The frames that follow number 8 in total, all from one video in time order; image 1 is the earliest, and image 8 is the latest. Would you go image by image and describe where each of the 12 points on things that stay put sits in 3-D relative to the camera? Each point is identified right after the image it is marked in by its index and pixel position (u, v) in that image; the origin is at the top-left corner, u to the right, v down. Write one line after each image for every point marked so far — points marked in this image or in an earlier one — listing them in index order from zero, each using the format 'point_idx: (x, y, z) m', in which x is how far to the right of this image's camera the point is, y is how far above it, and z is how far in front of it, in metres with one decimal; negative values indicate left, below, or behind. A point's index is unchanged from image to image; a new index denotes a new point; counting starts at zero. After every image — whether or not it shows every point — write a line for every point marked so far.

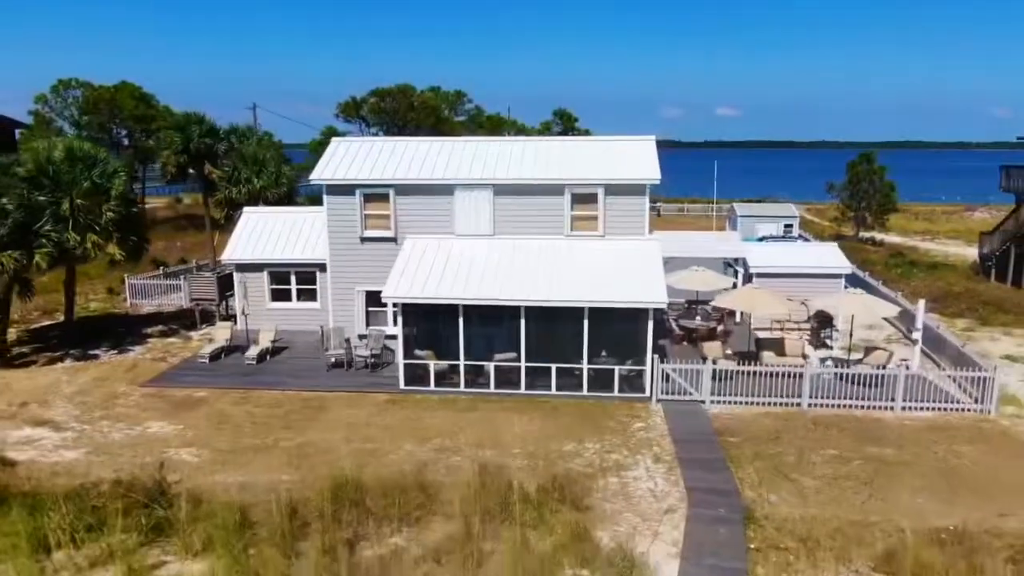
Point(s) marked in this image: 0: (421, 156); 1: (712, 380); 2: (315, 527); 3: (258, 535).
0: (-2.2, +3.2, +17.0) m
1: (+3.7, -1.7, +13.8) m
2: (-2.2, -2.8, +8.7) m
3: (-2.9, -2.8, +8.6) m
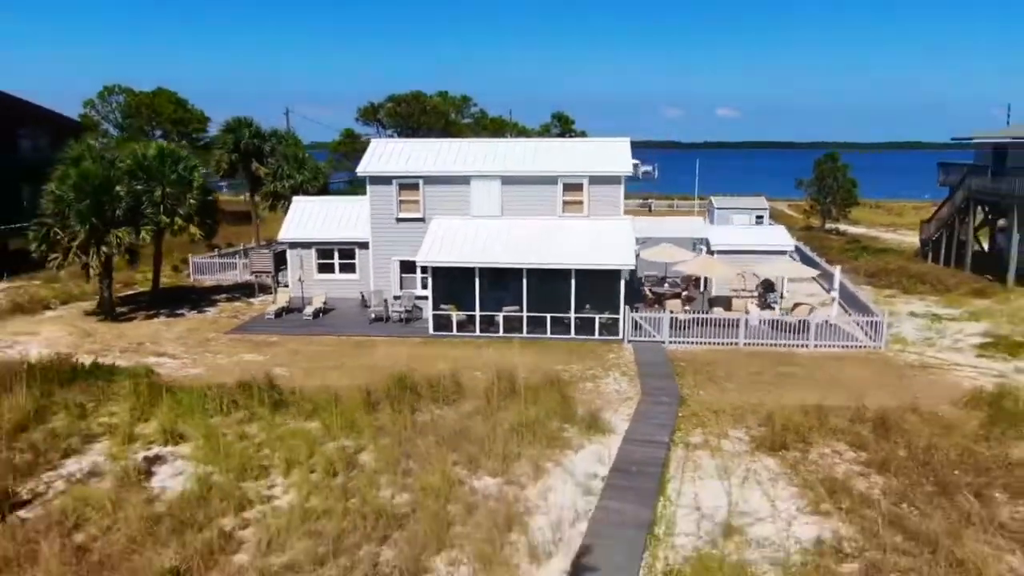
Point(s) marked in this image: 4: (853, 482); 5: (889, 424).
0: (-2.1, +4.0, +21.2) m
1: (+3.9, -0.9, +17.9) m
2: (-2.1, -1.9, +12.8) m
3: (-2.8, -2.0, +12.8) m
4: (+4.8, -2.5, +10.2) m
5: (+6.1, -2.1, +11.8) m
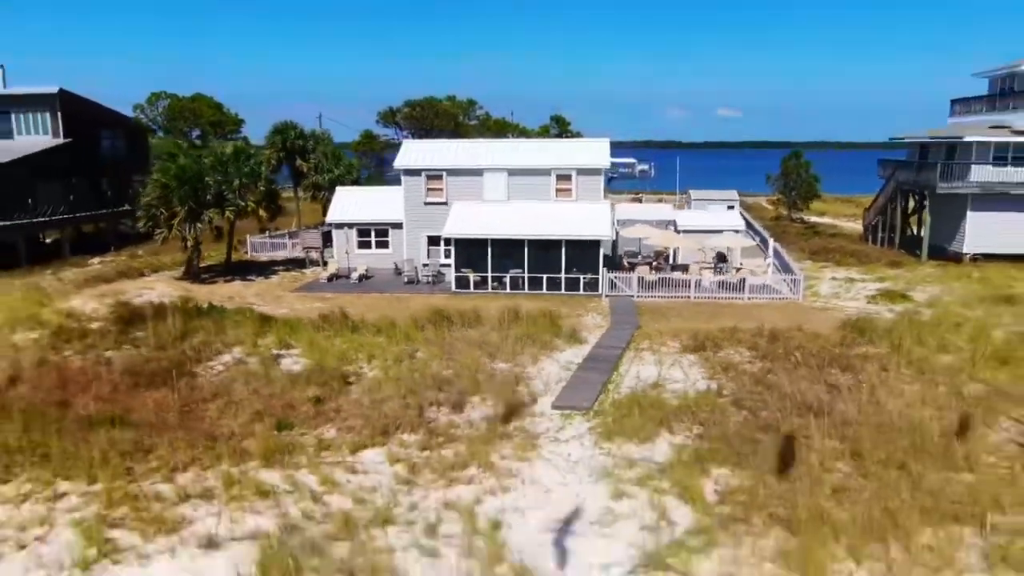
0: (-1.9, +5.0, +26.5) m
1: (+4.0, +0.2, +23.3) m
2: (-2.0, -0.9, +18.2) m
3: (-2.6, -0.9, +18.1) m
4: (+5.0, -1.5, +15.6) m
5: (+6.3, -1.1, +17.1) m
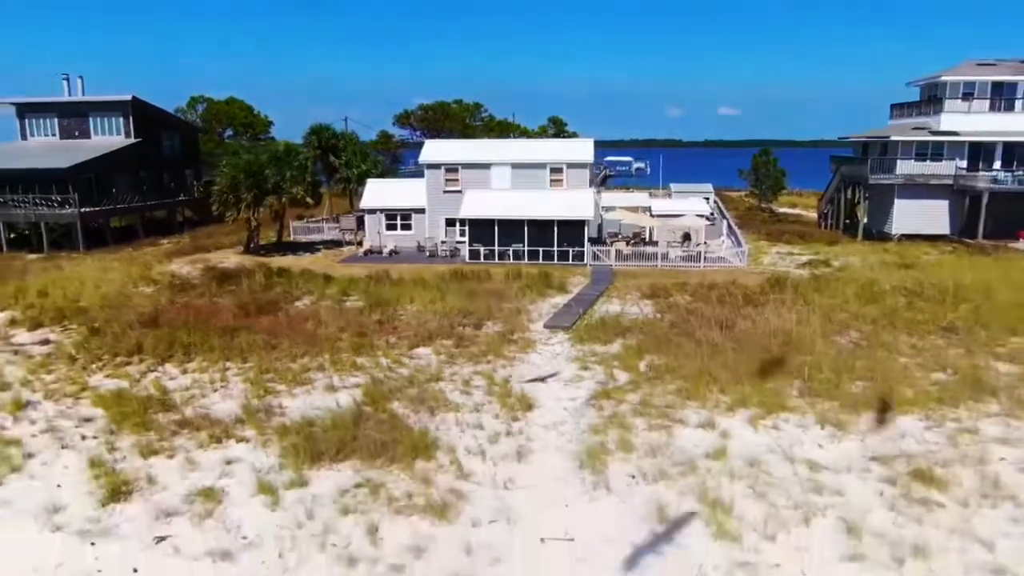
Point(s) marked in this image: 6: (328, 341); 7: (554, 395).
0: (-1.8, +6.2, +32.3) m
1: (+4.1, +1.4, +29.0) m
2: (-1.9, +0.3, +23.9) m
3: (-2.5, +0.2, +23.9) m
4: (+5.1, -0.3, +21.3) m
5: (+6.4, +0.1, +22.9) m
6: (-4.4, -1.3, +17.6) m
7: (+0.8, -2.1, +14.5) m
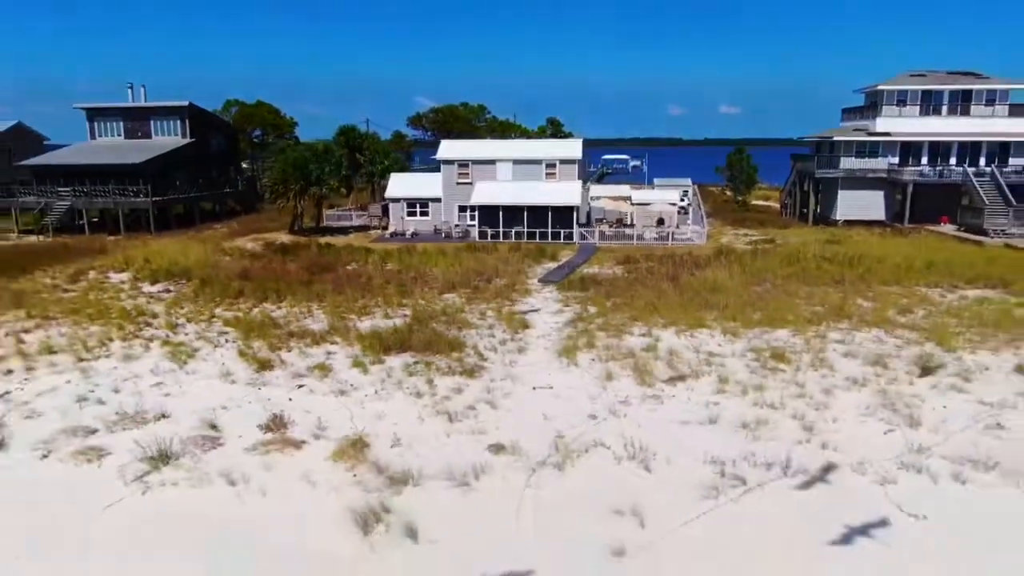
0: (-1.7, +7.4, +38.5) m
1: (+4.2, +2.6, +35.2) m
2: (-1.8, +1.5, +30.1) m
3: (-2.4, +1.5, +30.1) m
4: (+5.1, +0.9, +27.5) m
5: (+6.5, +1.3, +29.1) m
6: (-4.3, 0.0, +23.8) m
7: (+0.9, -0.9, +20.8) m
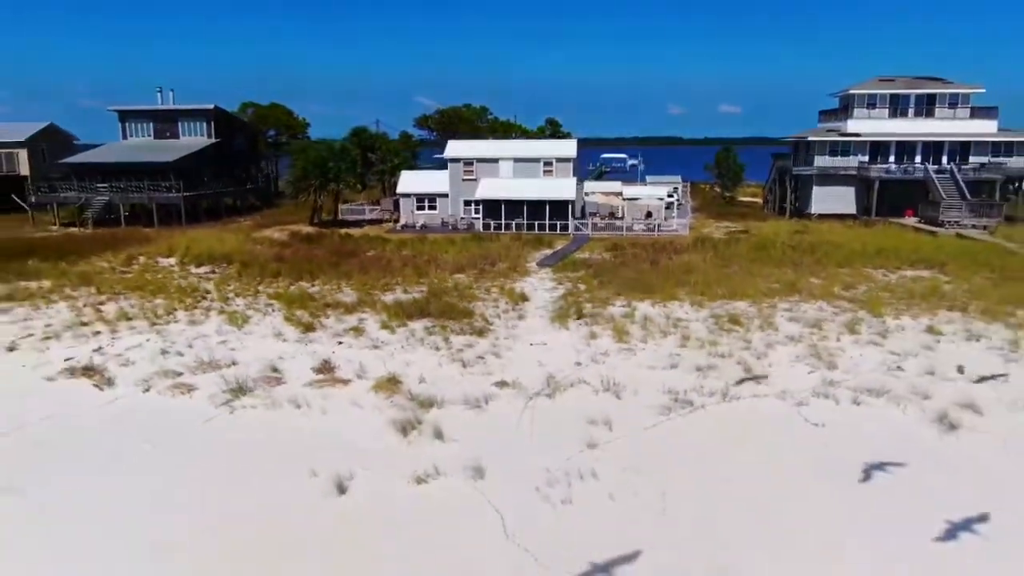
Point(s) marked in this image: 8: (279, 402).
0: (-1.7, +8.2, +42.1) m
1: (+4.2, +3.3, +38.8) m
2: (-1.8, +2.2, +33.7) m
3: (-2.4, +2.2, +33.7) m
4: (+5.2, +1.6, +31.1) m
5: (+6.5, +2.0, +32.7) m
6: (-4.3, +0.7, +27.4) m
7: (+0.9, -0.2, +24.4) m
8: (-5.1, -2.5, +16.0) m
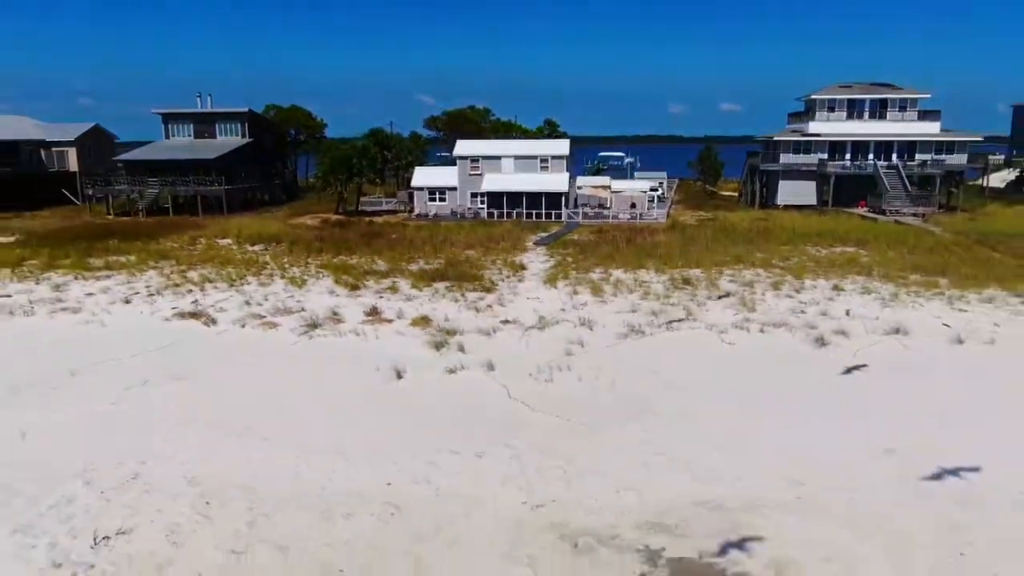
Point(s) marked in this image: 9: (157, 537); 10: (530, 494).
0: (-1.6, +9.4, +47.9) m
1: (+4.3, +4.5, +44.6) m
2: (-1.7, +3.4, +39.6) m
3: (-2.3, +3.3, +39.5) m
4: (+5.2, +2.8, +37.0) m
5: (+6.5, +3.2, +38.5) m
6: (-4.2, +1.8, +33.2) m
7: (+1.0, +0.9, +30.2) m
8: (-5.1, -1.3, +21.9) m
9: (-5.3, -3.7, +10.9) m
10: (+0.3, -3.4, +12.1) m
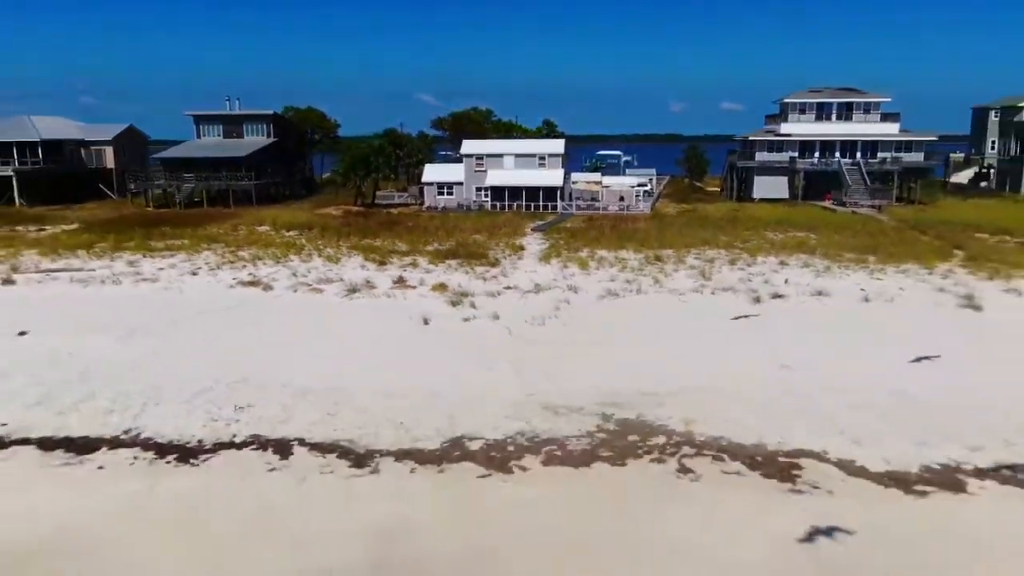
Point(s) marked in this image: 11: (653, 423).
0: (-1.6, +10.4, +53.2) m
1: (+4.4, +5.6, +49.9) m
2: (-1.7, +4.5, +44.8) m
3: (-2.3, +4.4, +44.8) m
4: (+5.3, +3.8, +42.2) m
5: (+6.6, +4.3, +43.8) m
6: (-4.2, +2.9, +38.5) m
7: (+1.0, +2.0, +35.5) m
8: (-5.0, -0.3, +27.2) m
9: (-5.2, -2.7, +16.2) m
10: (+0.3, -2.4, +17.4) m
11: (+2.9, -2.8, +15.2) m
